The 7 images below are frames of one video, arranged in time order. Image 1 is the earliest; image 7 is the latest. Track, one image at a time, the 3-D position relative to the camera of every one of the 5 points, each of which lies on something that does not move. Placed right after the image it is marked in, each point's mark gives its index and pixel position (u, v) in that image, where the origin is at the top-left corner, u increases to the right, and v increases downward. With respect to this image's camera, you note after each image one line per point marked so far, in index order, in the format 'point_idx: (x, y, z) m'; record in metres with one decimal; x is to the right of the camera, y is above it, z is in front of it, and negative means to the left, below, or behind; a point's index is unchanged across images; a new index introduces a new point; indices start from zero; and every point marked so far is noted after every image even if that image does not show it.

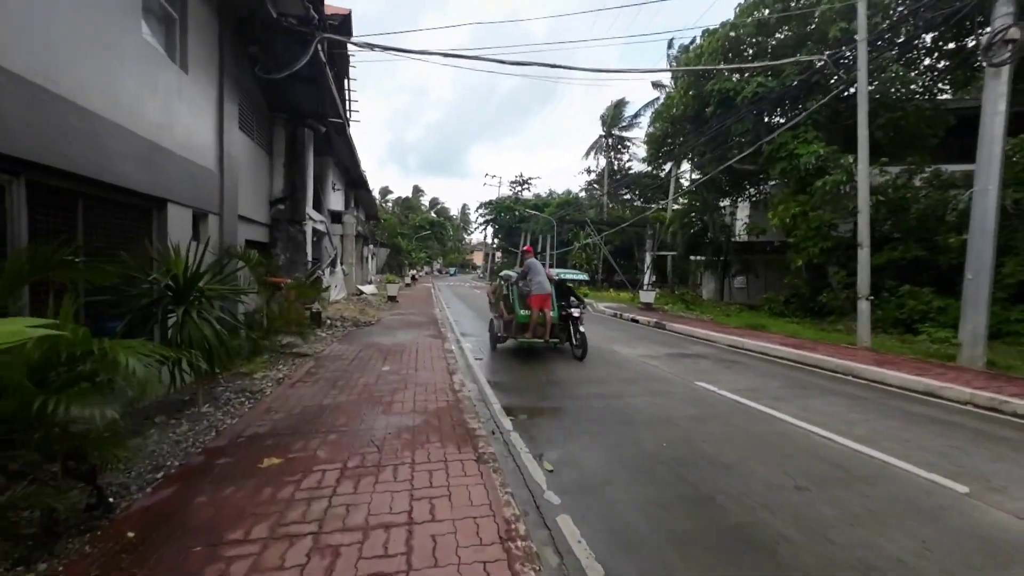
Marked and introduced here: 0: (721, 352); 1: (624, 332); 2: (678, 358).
0: (+5.6, -1.8, +10.7) m
1: (+3.8, -1.6, +13.6) m
2: (+4.1, -1.7, +9.7) m
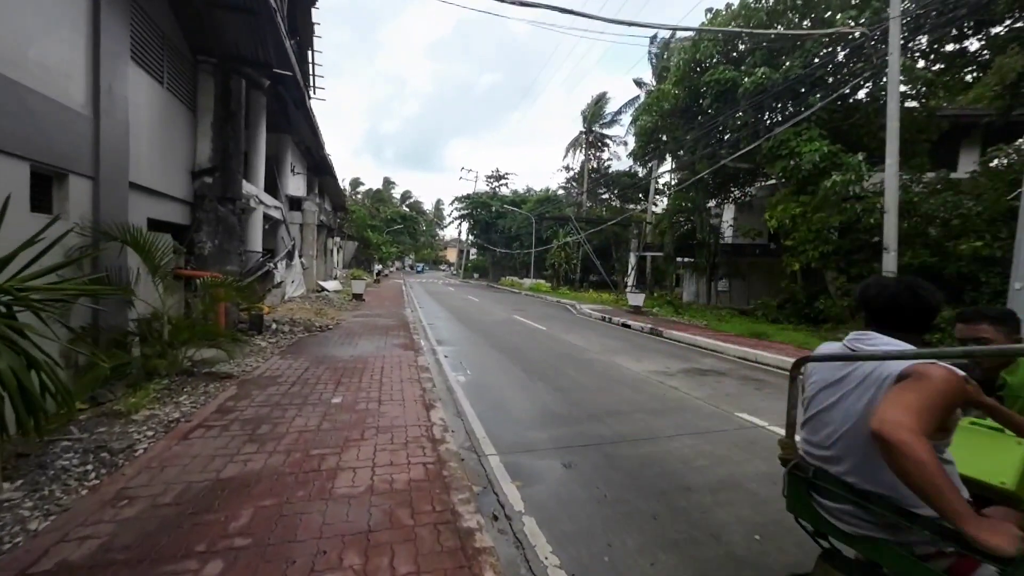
0: (+5.3, -1.9, +9.3) m
1: (+3.3, -1.7, +12.1) m
2: (+3.9, -1.9, +8.3) m
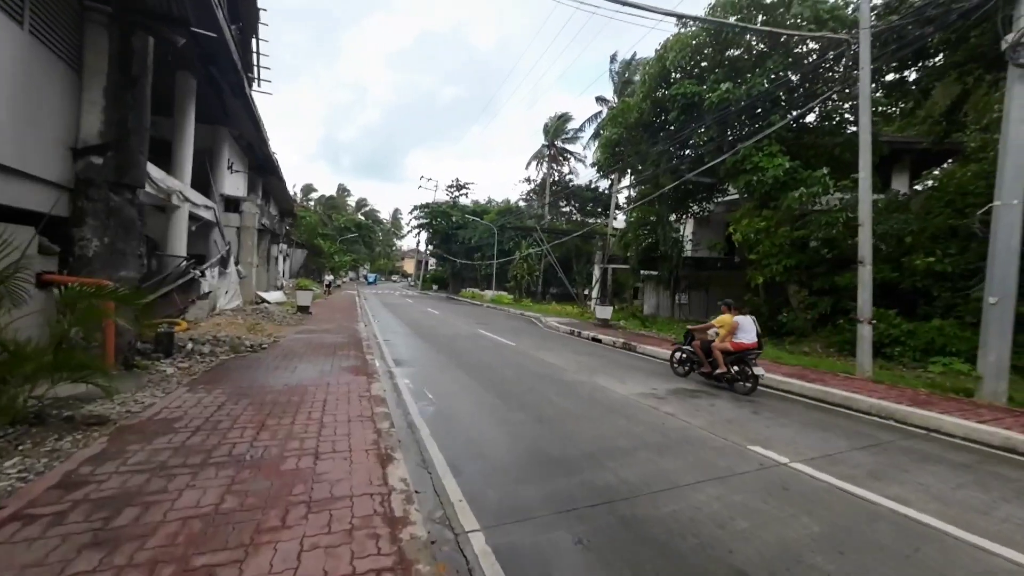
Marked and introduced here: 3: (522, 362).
0: (+4.7, -2.2, +8.7) m
1: (+2.4, -2.0, +11.3) m
2: (+3.4, -2.1, +7.5) m
3: (+0.2, -1.9, +9.9) m
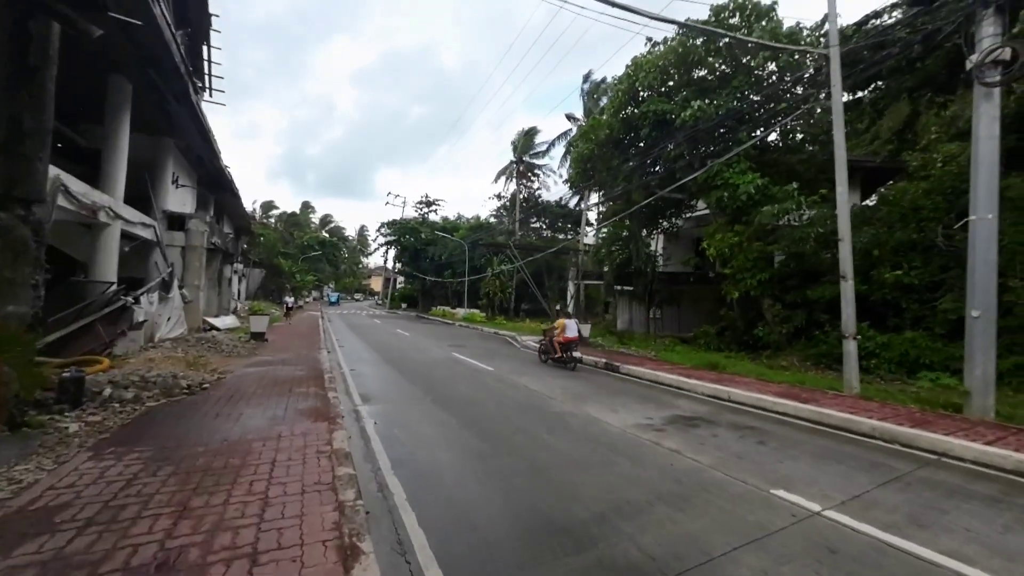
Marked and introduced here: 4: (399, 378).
0: (+4.3, -2.6, +8.2) m
1: (+1.8, -2.6, +10.6) m
2: (+3.1, -2.5, +6.9) m
3: (-0.2, -2.4, +9.1) m
4: (-3.0, -2.4, +10.3) m
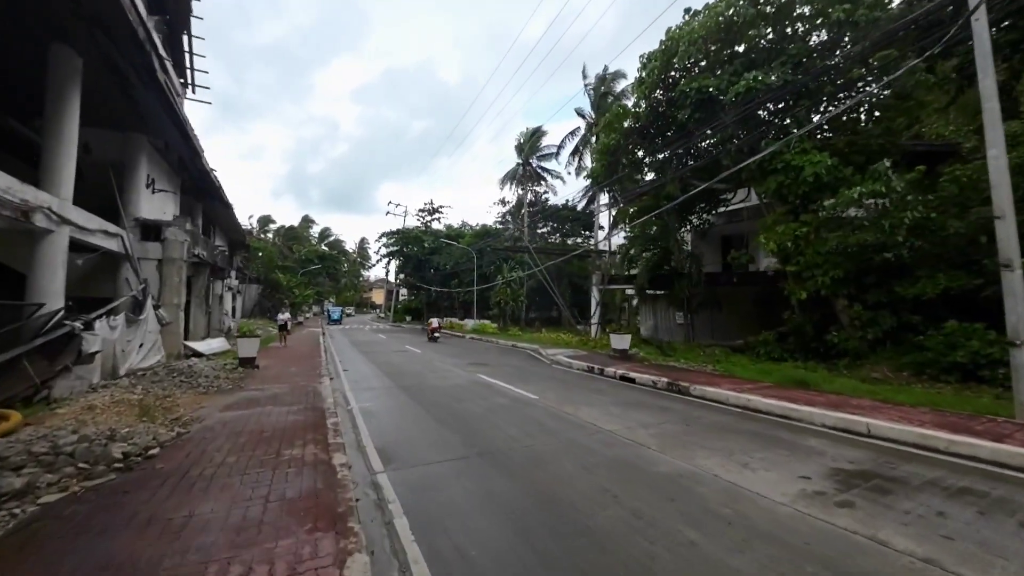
0: (+5.5, -2.5, +5.8) m
1: (+3.1, -2.6, +8.2) m
2: (+4.3, -2.4, +4.5) m
3: (+1.0, -2.5, +6.7) m
4: (-1.8, -2.6, +7.9) m
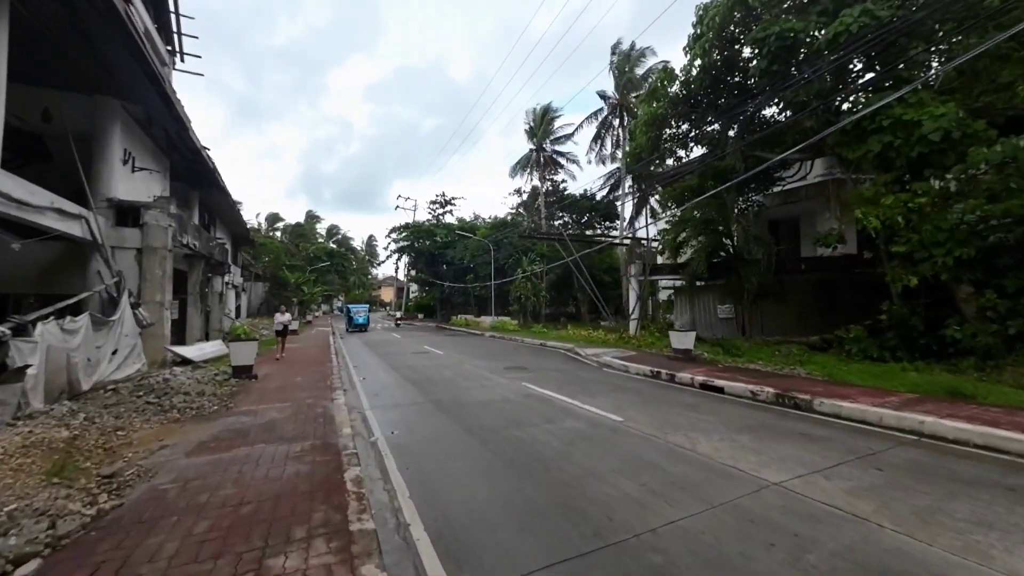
0: (+6.8, -2.2, +3.3) m
1: (+4.4, -2.3, +5.7) m
2: (+5.6, -2.1, +2.0) m
3: (+2.3, -2.2, +4.3) m
4: (-0.4, -2.4, +5.5) m
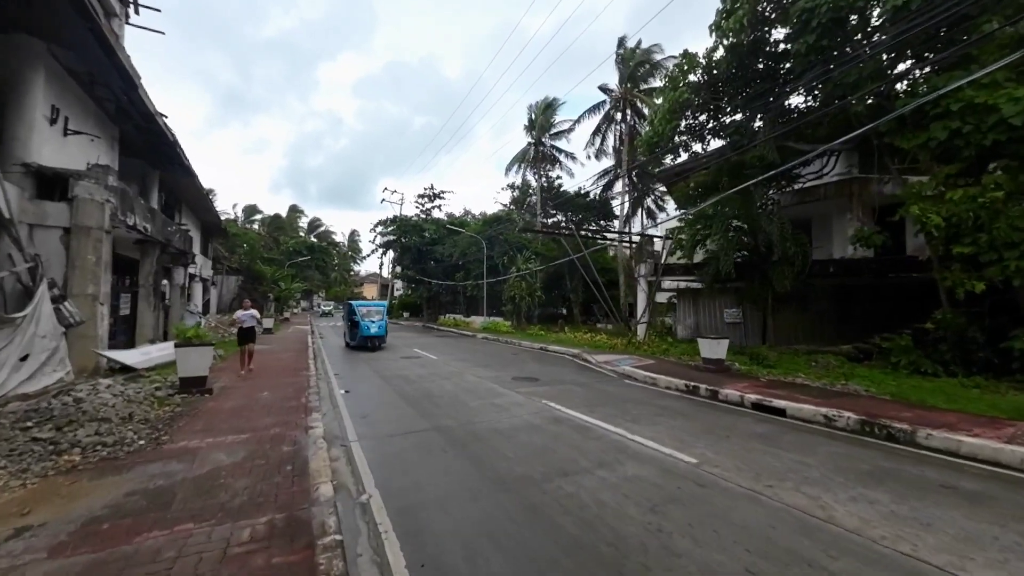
0: (+7.5, -2.3, +1.8) m
1: (+5.0, -2.4, +4.1) m
2: (+6.3, -2.2, +0.4) m
3: (+3.0, -2.2, +2.5) m
4: (+0.2, -2.3, +3.7) m
